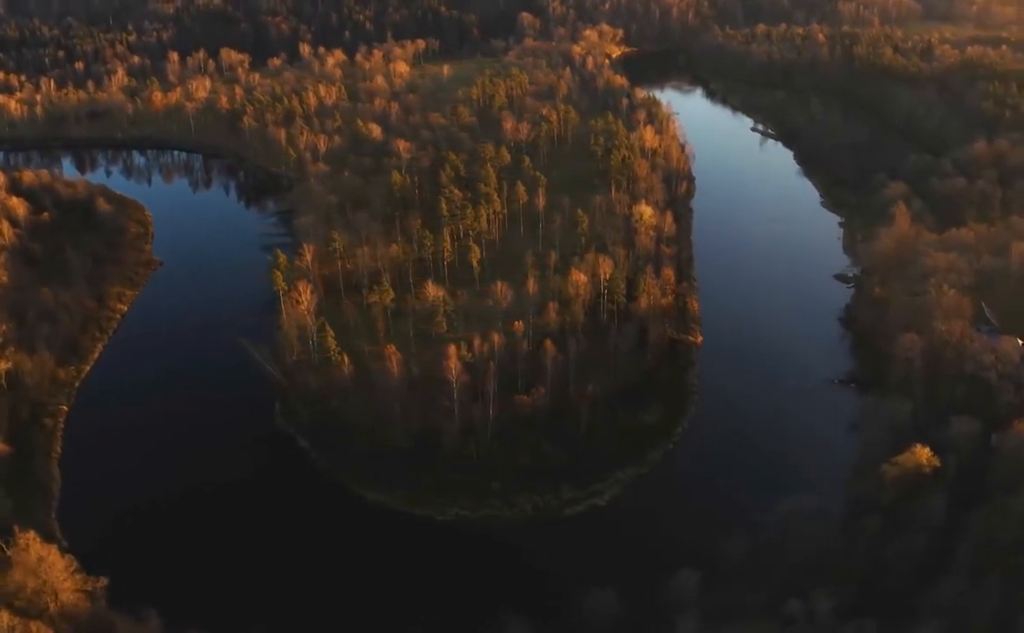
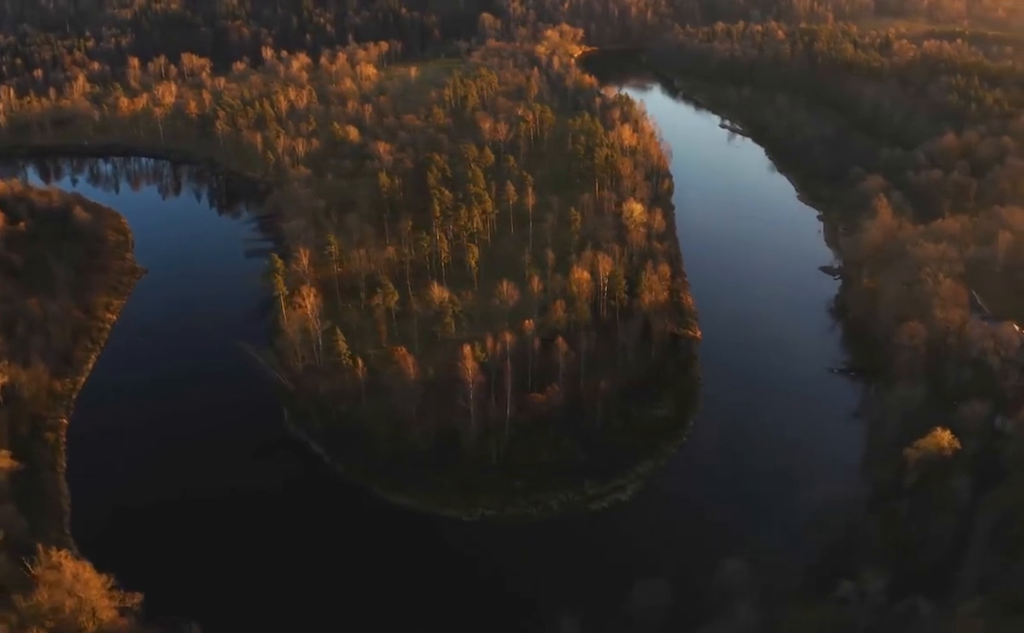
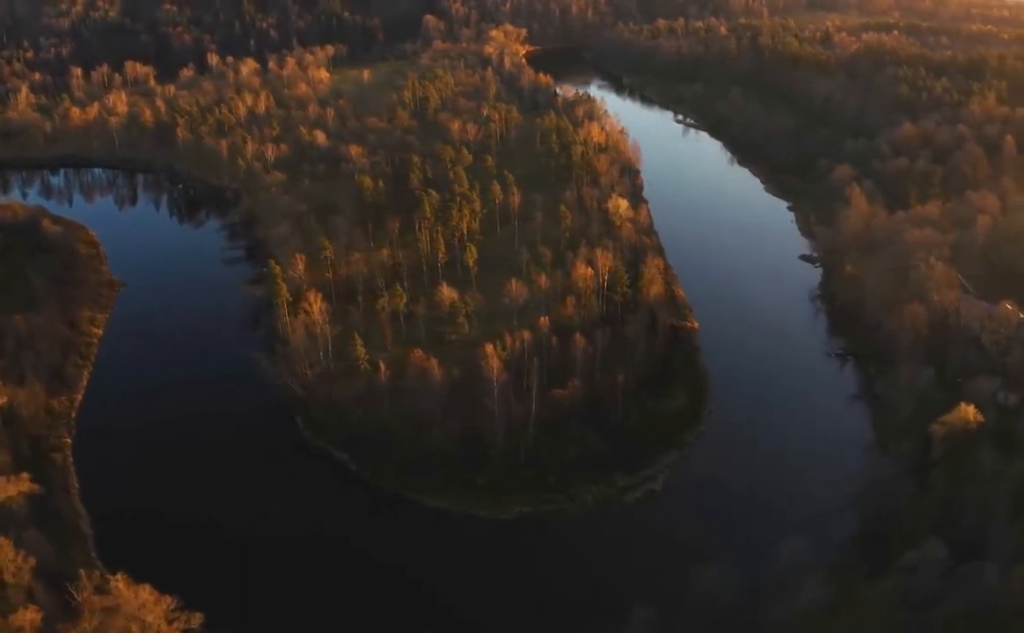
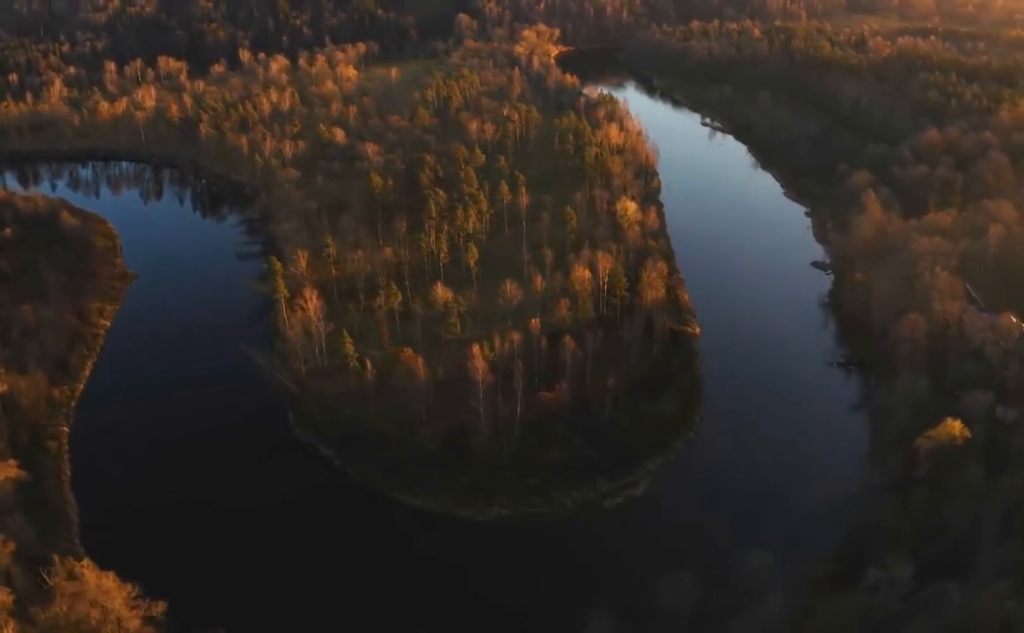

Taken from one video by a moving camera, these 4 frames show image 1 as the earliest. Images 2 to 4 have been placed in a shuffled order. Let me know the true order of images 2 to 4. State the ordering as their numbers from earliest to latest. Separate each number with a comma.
2, 4, 3
